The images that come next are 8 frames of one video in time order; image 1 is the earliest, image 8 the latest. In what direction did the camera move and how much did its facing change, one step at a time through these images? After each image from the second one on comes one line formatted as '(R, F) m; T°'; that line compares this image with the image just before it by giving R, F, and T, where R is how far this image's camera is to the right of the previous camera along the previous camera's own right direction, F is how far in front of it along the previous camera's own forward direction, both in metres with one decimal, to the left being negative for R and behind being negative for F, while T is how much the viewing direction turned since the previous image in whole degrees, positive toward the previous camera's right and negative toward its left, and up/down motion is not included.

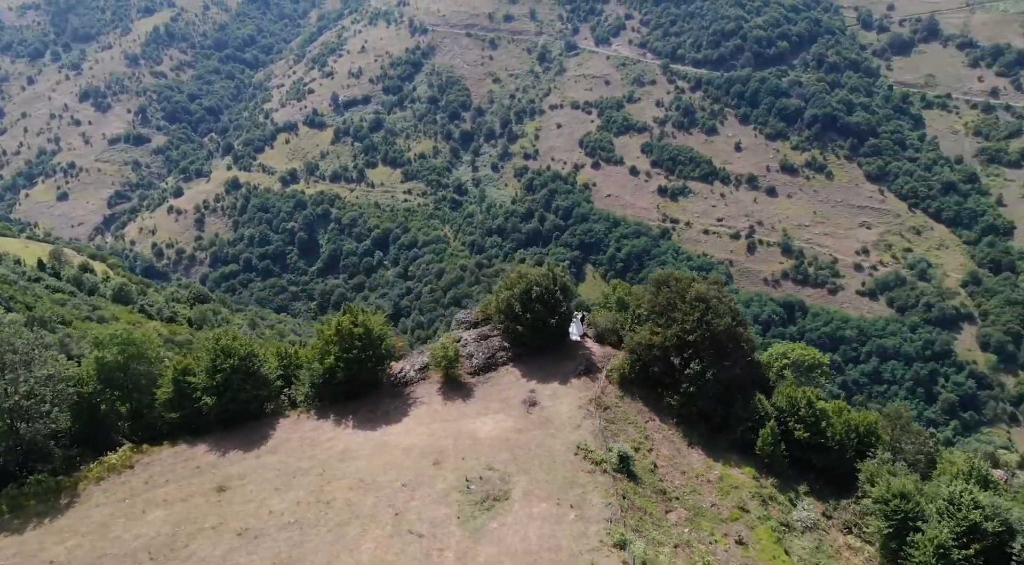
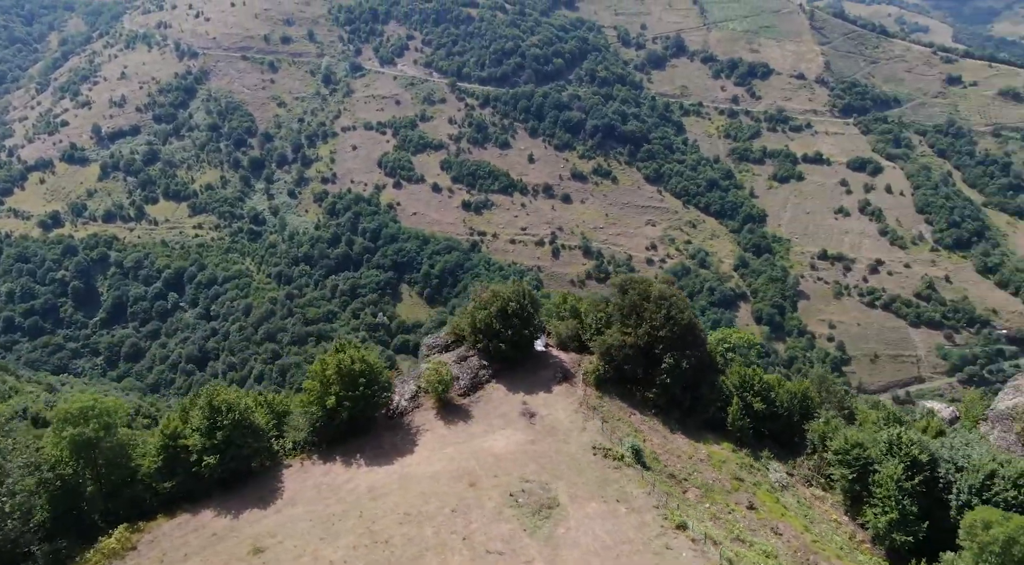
(-7.5, -0.1) m; +16°
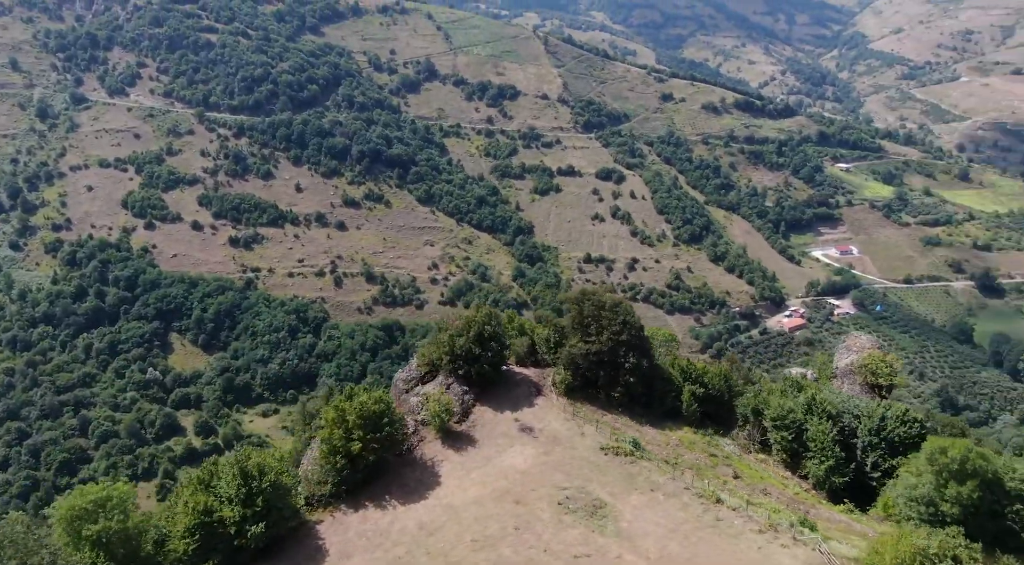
(-9.2, +0.2) m; +19°
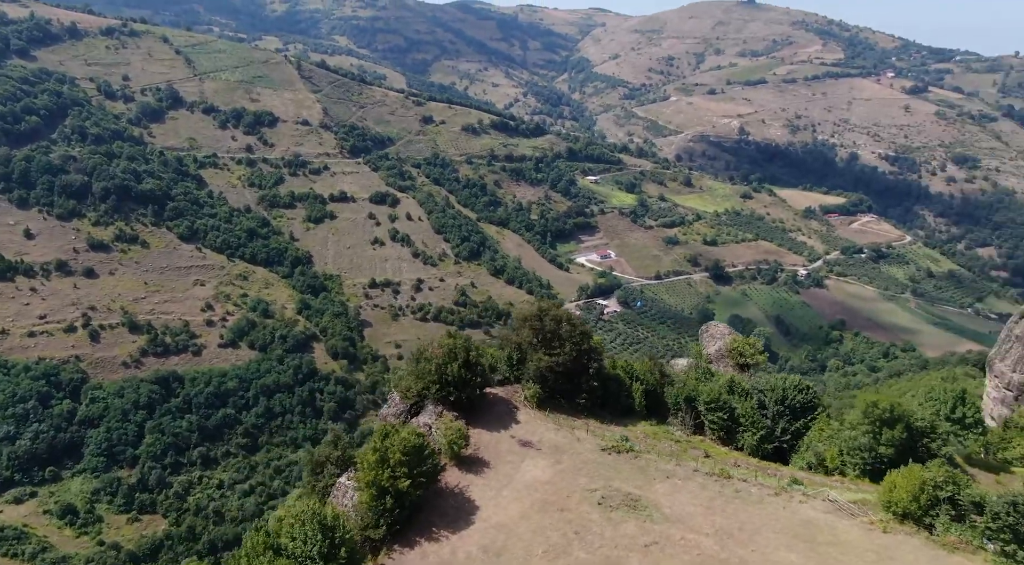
(-9.6, +0.5) m; +19°
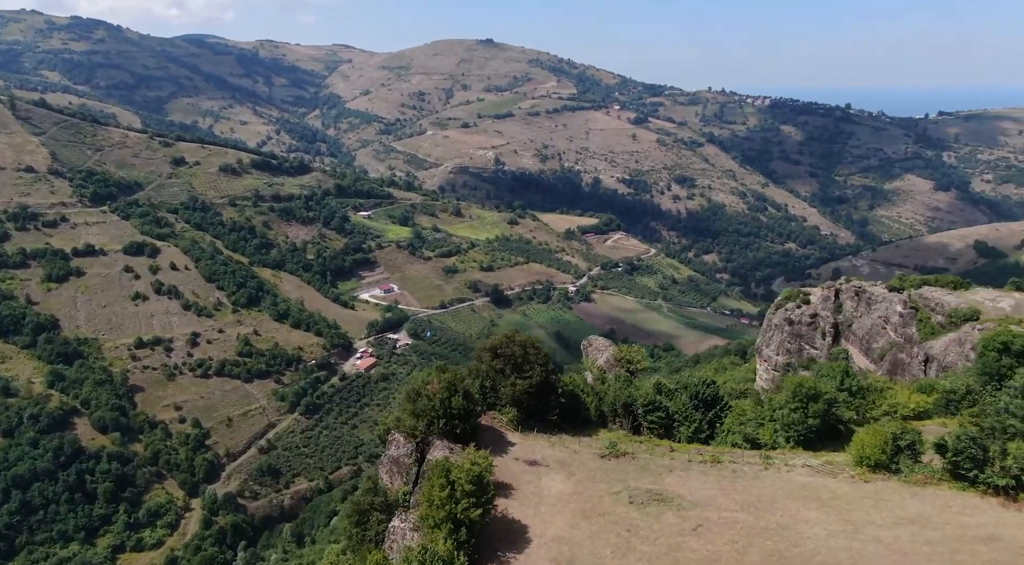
(-10.4, +0.4) m; +19°
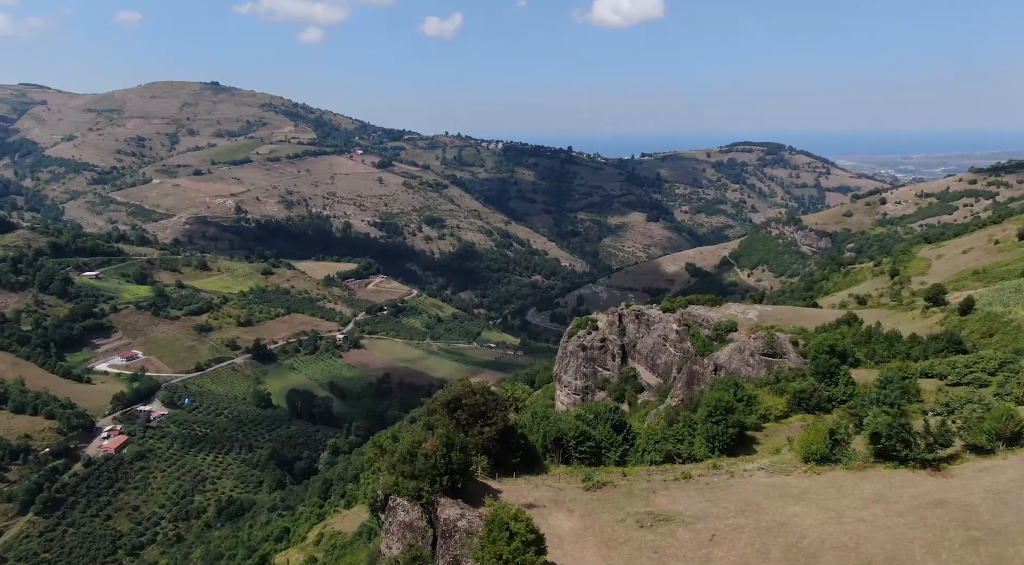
(-10.7, +2.2) m; +21°
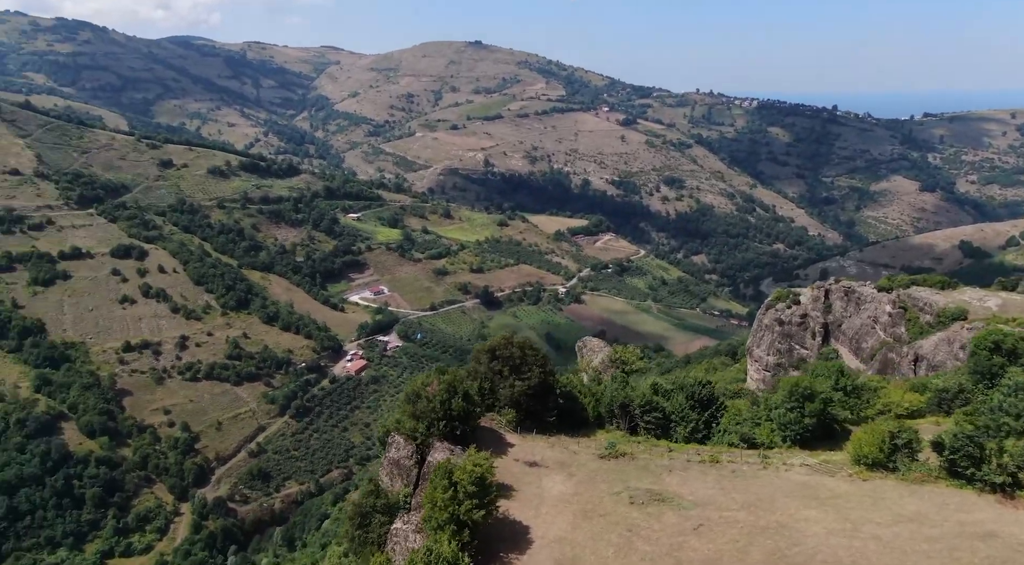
(+10.3, +1.6) m; -20°
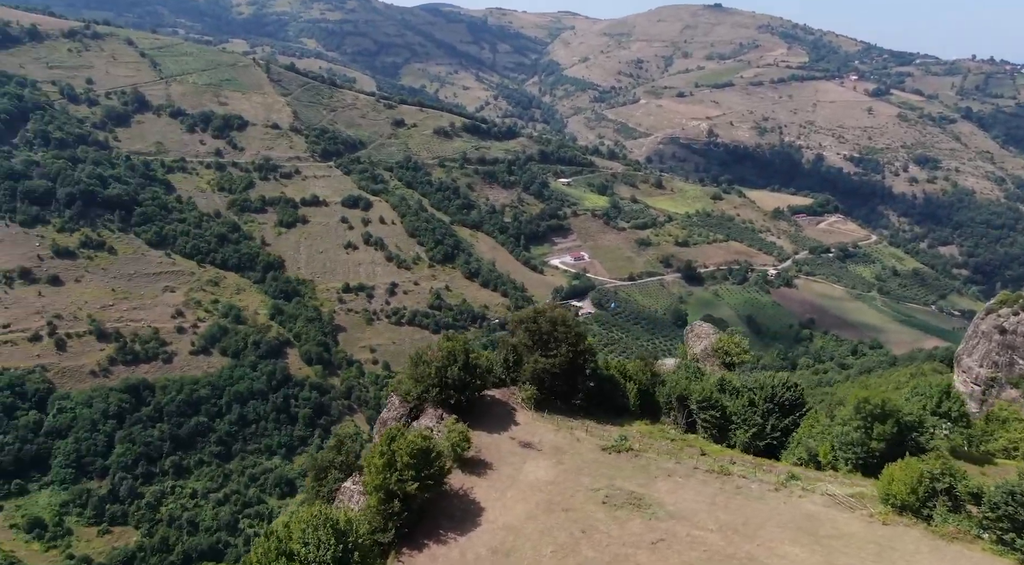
(+9.3, +2.8) m; -18°
